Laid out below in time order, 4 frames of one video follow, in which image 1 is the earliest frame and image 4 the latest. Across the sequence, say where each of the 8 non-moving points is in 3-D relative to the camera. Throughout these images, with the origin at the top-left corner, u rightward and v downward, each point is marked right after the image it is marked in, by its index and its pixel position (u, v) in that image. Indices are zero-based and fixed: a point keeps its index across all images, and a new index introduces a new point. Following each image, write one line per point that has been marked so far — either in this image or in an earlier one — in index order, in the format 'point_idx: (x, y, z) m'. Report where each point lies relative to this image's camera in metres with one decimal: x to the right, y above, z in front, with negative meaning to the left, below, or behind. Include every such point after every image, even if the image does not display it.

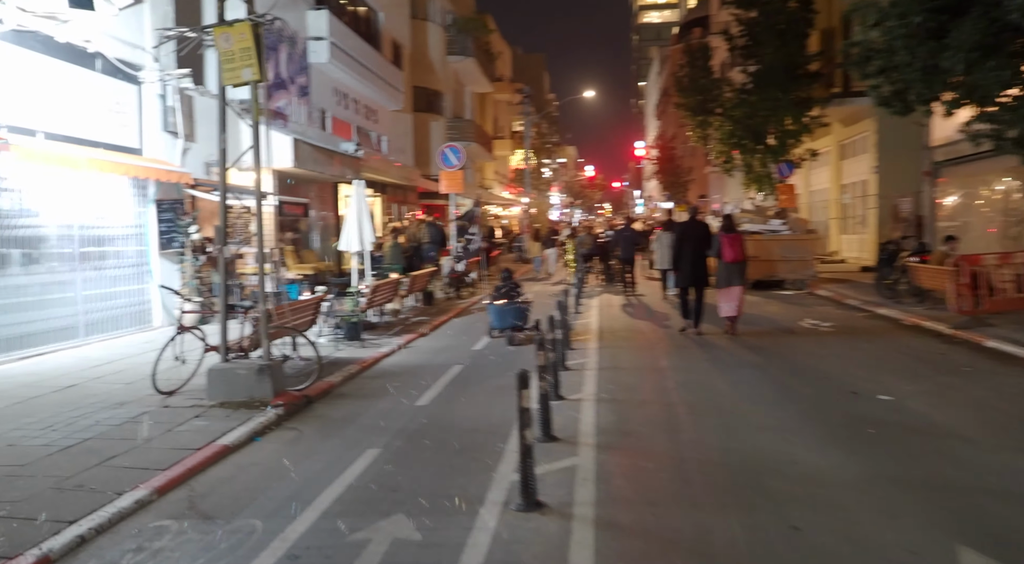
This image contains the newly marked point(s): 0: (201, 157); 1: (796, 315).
0: (-6.0, +2.4, +14.9) m
1: (+5.9, -0.7, +16.1) m
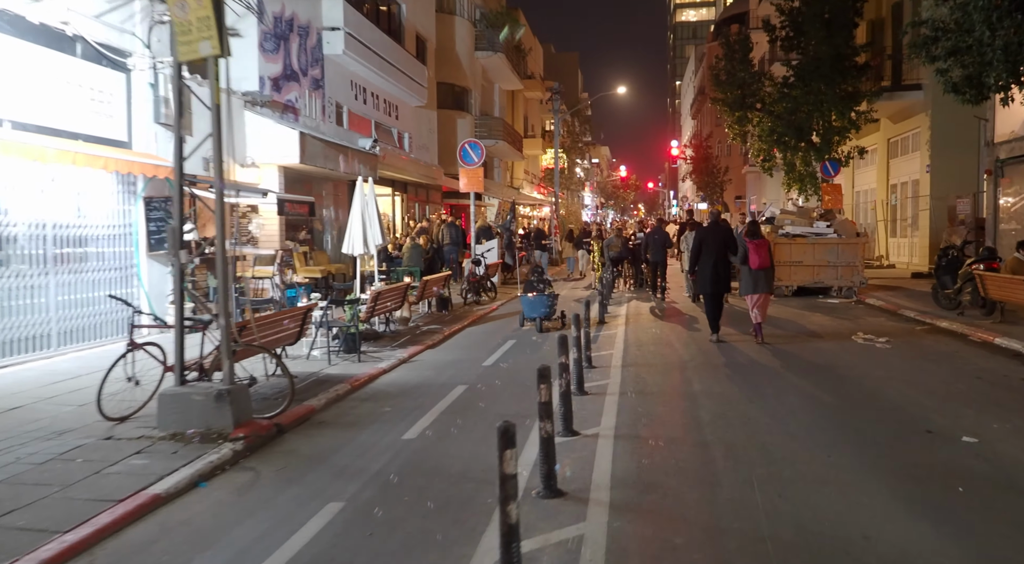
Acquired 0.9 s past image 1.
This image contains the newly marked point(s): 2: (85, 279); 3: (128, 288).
0: (-5.7, +2.3, +13.9) m
1: (+6.3, -0.8, +14.6) m
2: (-6.2, +0.1, +11.2) m
3: (-6.0, -0.1, +12.1) m
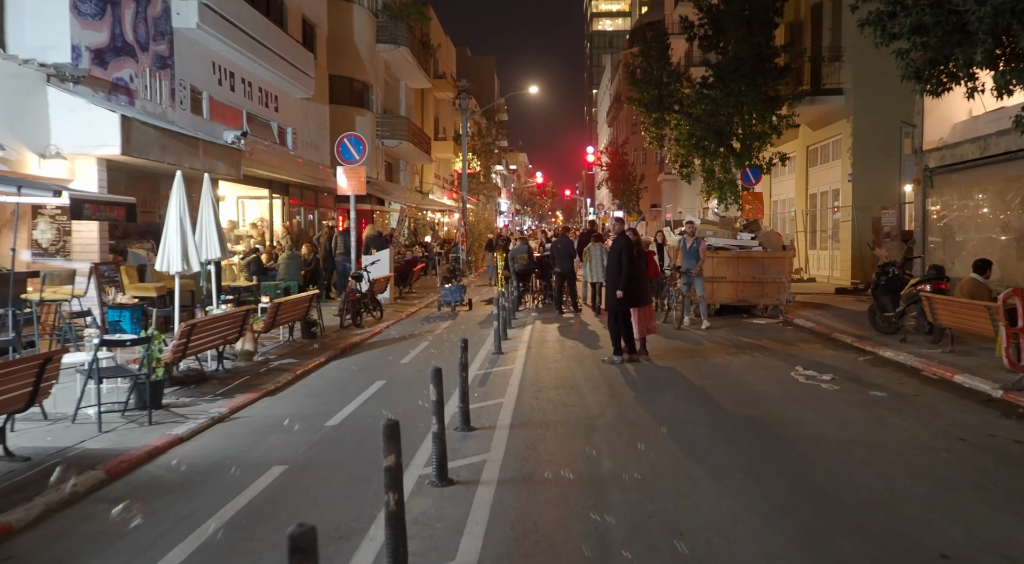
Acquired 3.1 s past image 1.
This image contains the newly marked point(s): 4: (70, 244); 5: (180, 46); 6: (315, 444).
0: (-7.5, +2.0, +10.6) m
1: (+4.3, -1.2, +12.5) m
2: (-7.7, -0.3, +7.9) m
3: (-7.7, -0.4, +8.8) m
4: (-7.5, +0.6, +13.1) m
5: (-7.3, +5.2, +17.0) m
6: (-1.8, -1.5, +7.3) m
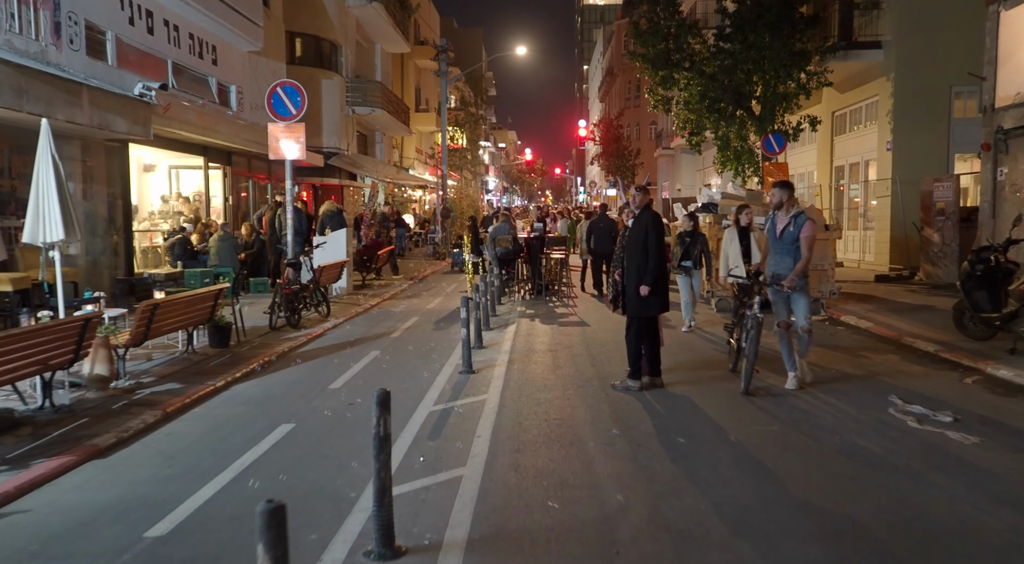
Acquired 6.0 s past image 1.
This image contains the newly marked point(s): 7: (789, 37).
0: (-7.8, +2.1, +7.1) m
1: (+4.0, -1.1, +9.2) m
2: (-8.0, -0.3, +4.3) m
3: (-7.9, -0.4, +5.3) m
4: (-7.8, +0.8, +9.6) m
5: (-7.6, +5.4, +13.4) m
6: (-2.1, -1.6, +3.8) m
7: (+7.2, +6.3, +19.9) m
